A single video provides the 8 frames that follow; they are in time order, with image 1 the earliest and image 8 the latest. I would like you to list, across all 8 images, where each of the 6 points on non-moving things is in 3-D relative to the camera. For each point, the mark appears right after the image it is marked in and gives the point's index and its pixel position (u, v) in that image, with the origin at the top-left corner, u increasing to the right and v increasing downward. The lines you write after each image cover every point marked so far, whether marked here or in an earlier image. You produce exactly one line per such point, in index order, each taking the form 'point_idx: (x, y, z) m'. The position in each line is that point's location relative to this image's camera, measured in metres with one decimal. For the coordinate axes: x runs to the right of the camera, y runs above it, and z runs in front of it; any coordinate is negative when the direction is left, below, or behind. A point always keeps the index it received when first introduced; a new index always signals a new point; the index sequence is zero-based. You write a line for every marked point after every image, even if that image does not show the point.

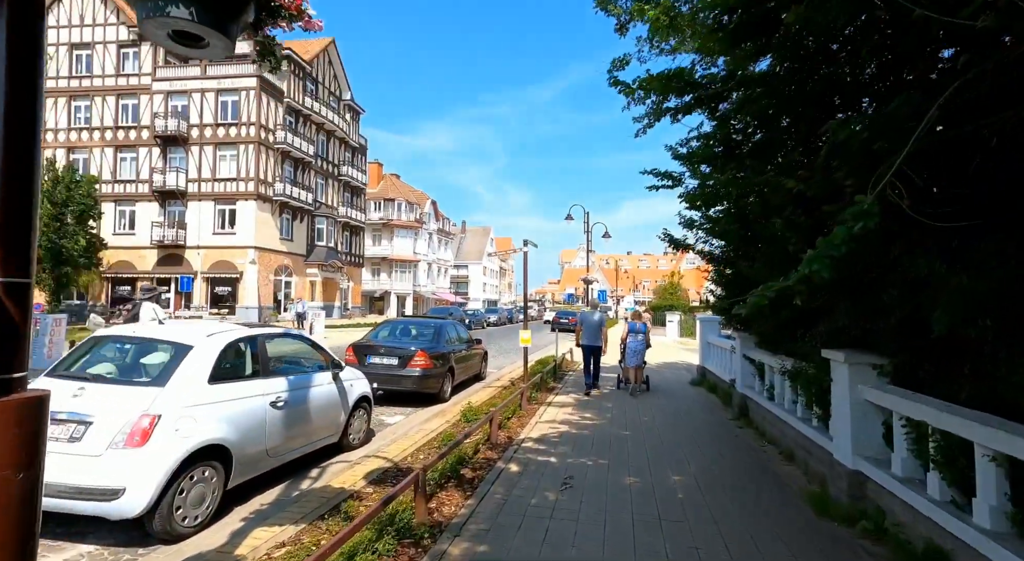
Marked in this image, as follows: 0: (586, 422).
0: (+1.0, -1.9, +7.1) m
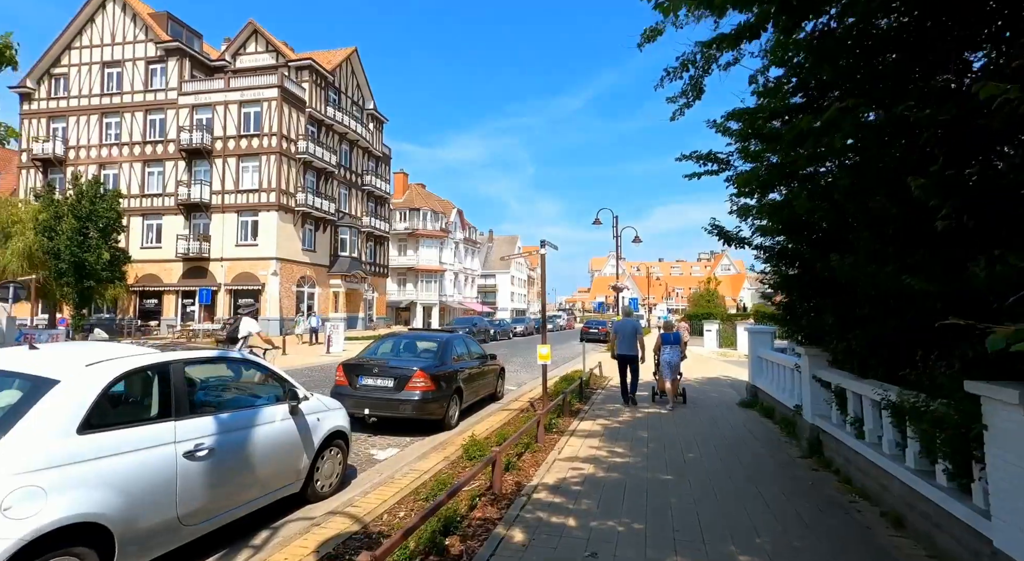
0: (+1.1, -1.9, +5.8) m
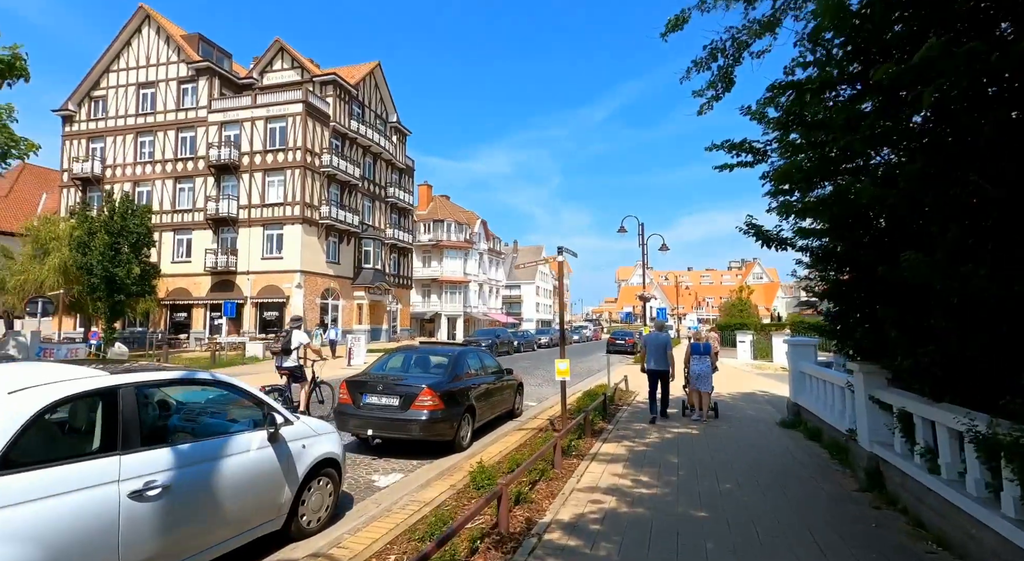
0: (+1.2, -2.0, +5.1) m
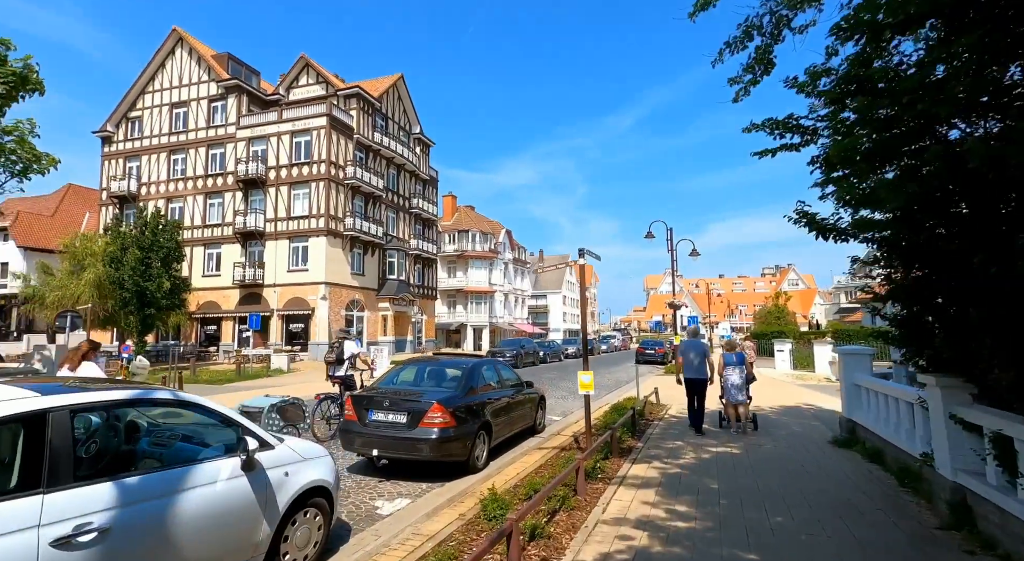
0: (+1.3, -2.0, +4.5) m
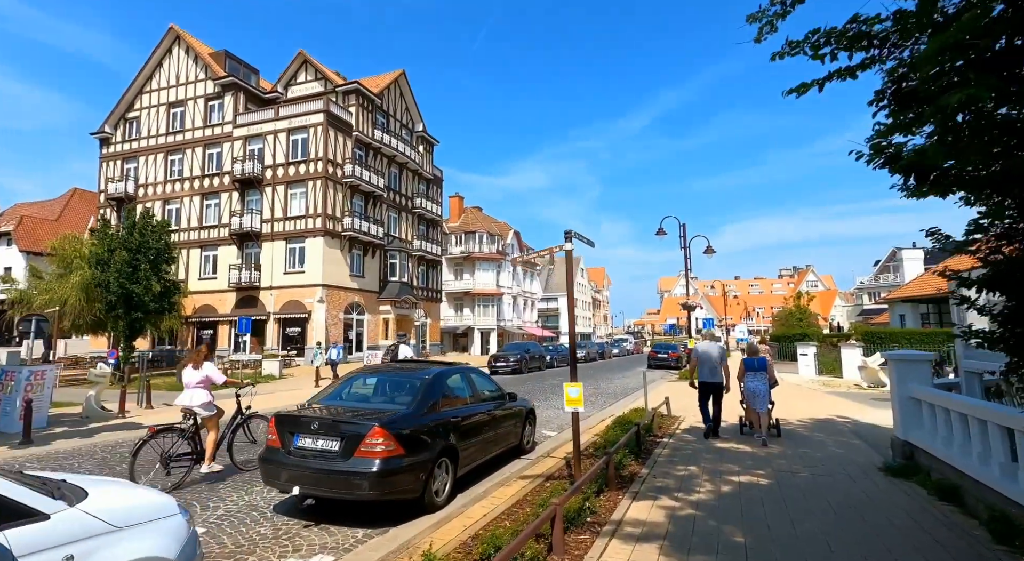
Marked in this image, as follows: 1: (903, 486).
0: (+1.0, -1.9, +3.0) m
1: (+4.3, -2.2, +6.0) m
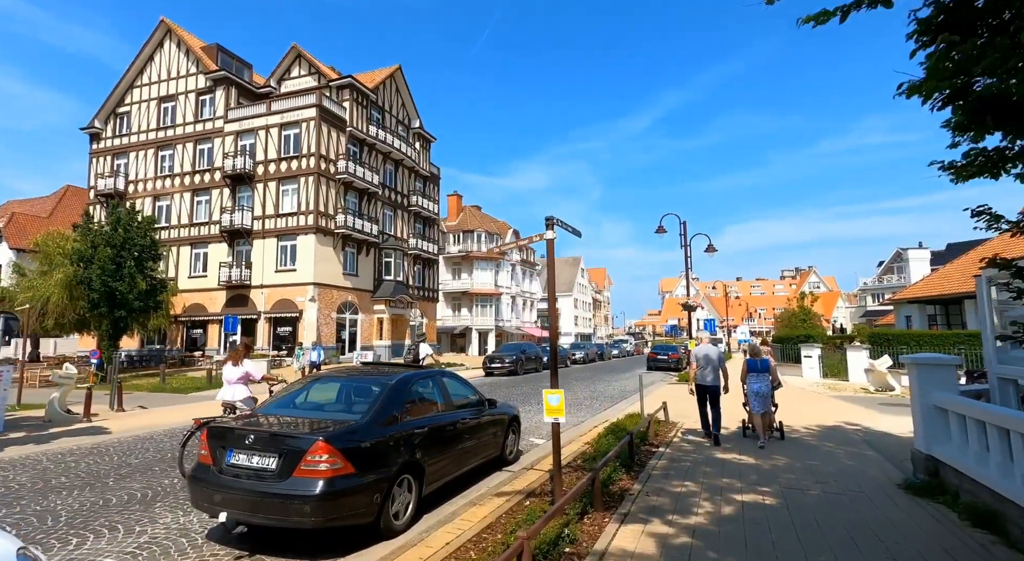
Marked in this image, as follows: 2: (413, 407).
0: (+0.7, -1.8, +2.4) m
1: (+4.0, -2.2, +5.3) m
2: (-1.0, -1.3, +5.5) m
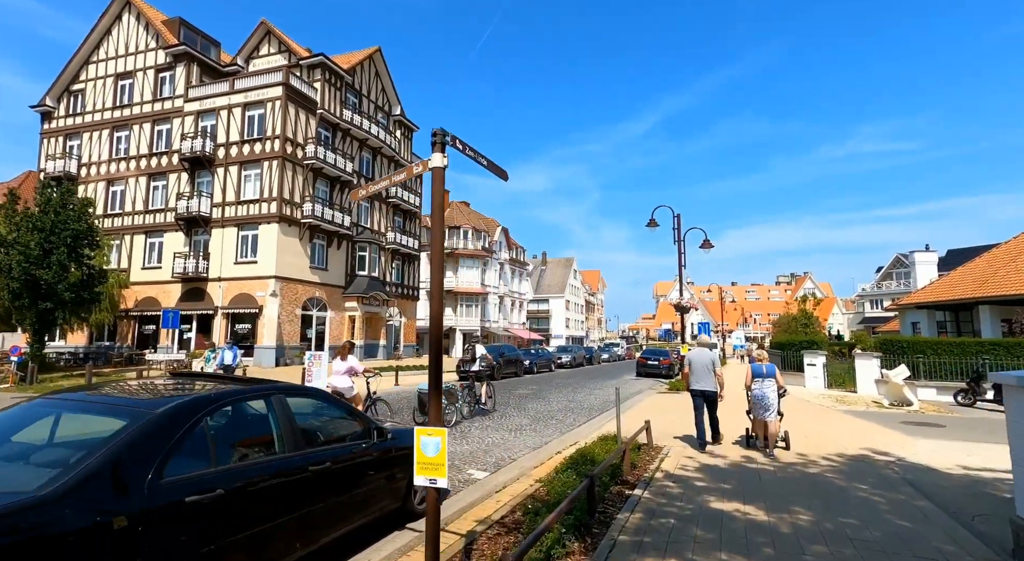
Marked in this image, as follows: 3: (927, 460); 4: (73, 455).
0: (-0.1, -1.6, +0.2) m
1: (+3.2, -2.0, +3.1) m
2: (-1.8, -1.0, +3.3) m
3: (+6.1, -2.7, +8.1) m
4: (-2.2, -0.9, +3.0) m
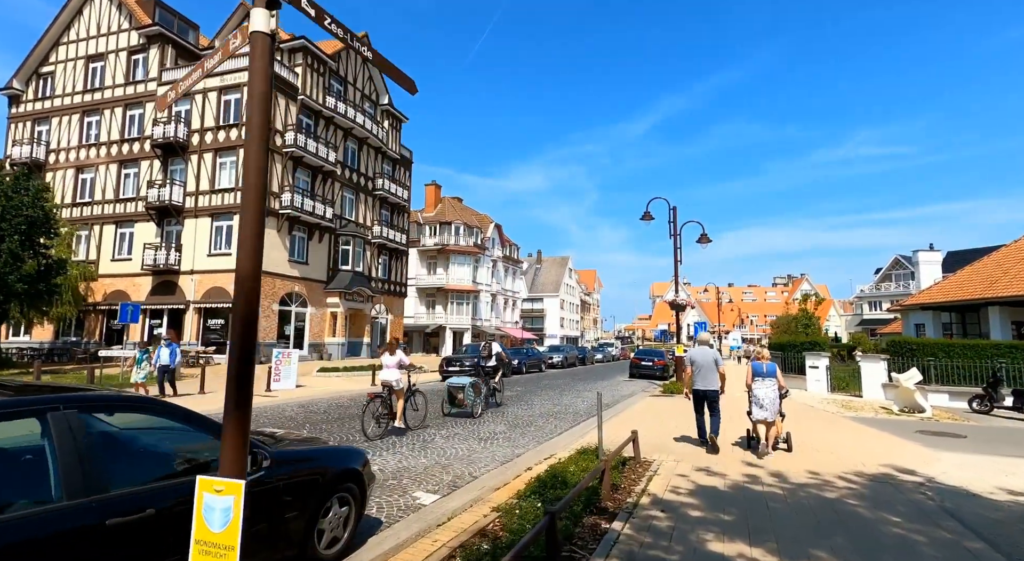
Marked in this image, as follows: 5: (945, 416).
0: (-0.5, -1.4, -1.1) m
1: (+2.7, -1.9, +1.9) m
2: (-2.2, -0.8, +2.1) m
3: (+5.6, -2.5, +6.8) m
4: (-2.7, -0.7, +1.7) m
5: (+11.3, -3.5, +14.4) m
